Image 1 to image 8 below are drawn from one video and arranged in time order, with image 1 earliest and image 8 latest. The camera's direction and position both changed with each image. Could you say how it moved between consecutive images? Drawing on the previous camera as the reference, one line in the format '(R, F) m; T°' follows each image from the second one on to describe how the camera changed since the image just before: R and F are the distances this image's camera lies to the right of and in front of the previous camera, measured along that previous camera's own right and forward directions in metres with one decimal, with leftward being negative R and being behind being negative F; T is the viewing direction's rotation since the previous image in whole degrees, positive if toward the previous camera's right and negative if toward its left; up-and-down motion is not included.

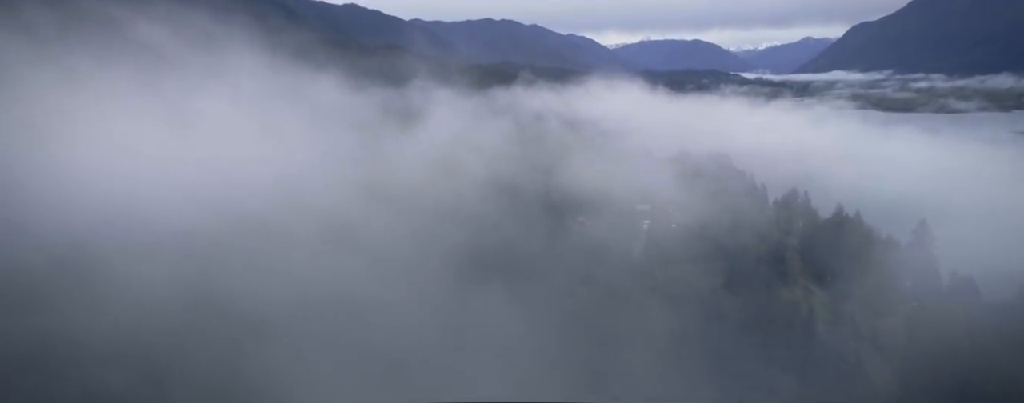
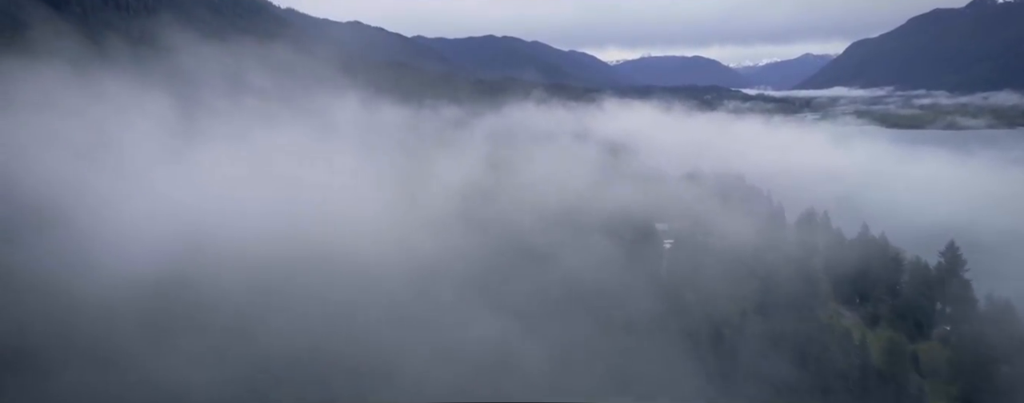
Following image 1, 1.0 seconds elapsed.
(-1.7, 0.0) m; 0°
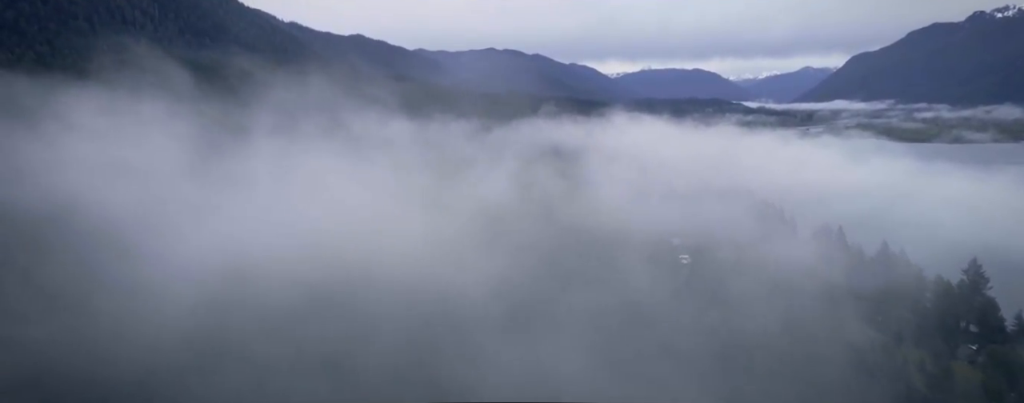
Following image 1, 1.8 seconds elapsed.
(-1.5, -0.2) m; 0°
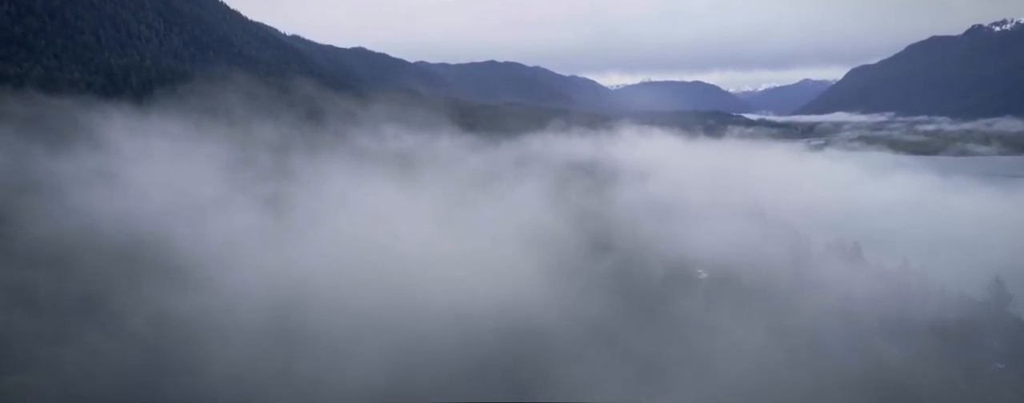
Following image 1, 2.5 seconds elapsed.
(-1.6, -0.2) m; 0°
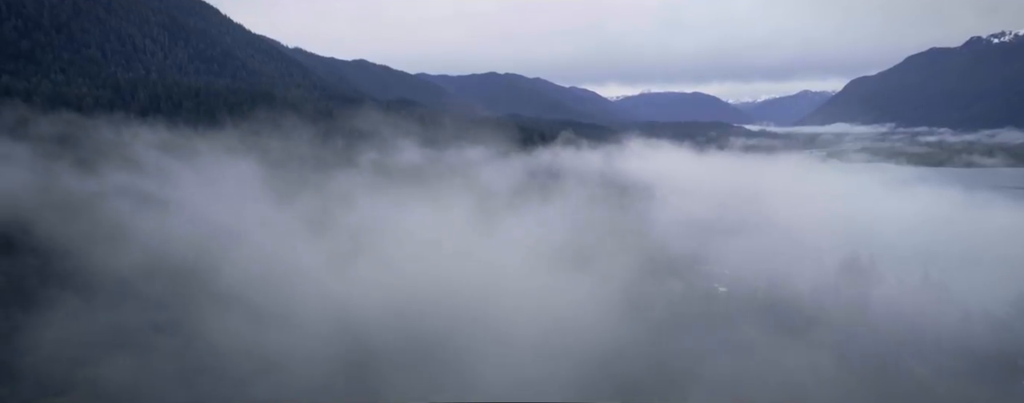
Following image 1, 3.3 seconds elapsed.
(-1.7, -0.2) m; 0°
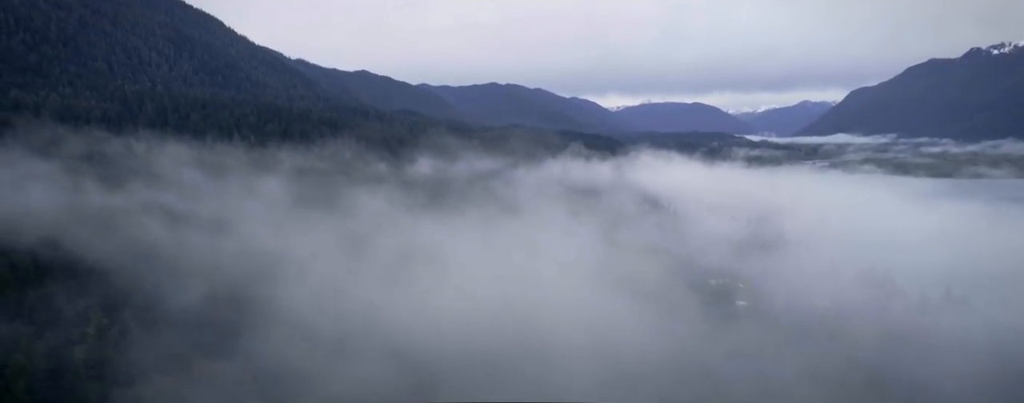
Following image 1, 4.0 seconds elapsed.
(-1.8, -0.2) m; 0°
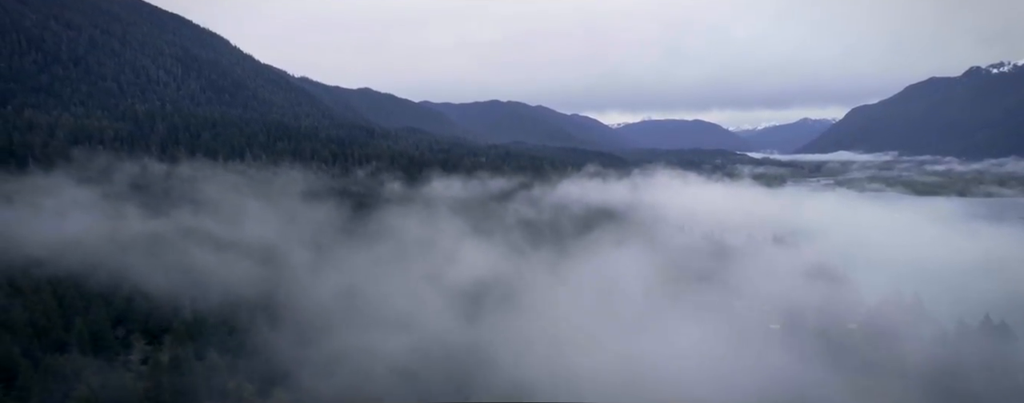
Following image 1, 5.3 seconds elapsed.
(-3.0, -0.4) m; 0°
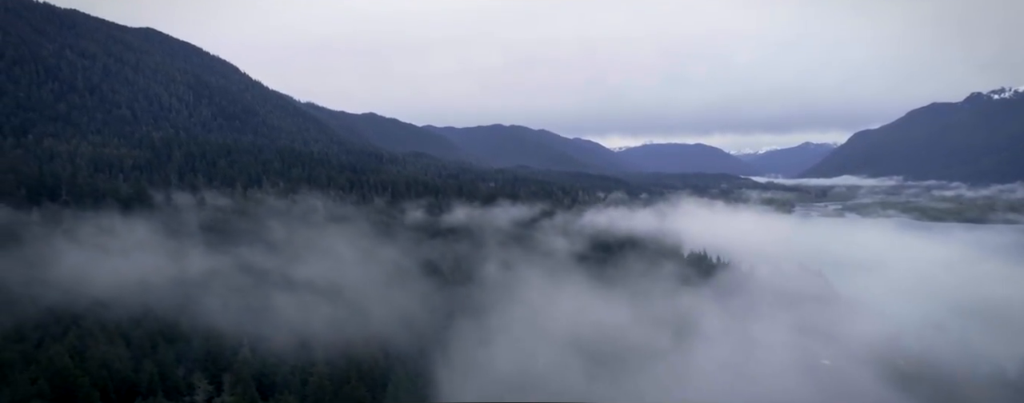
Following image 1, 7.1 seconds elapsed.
(-4.6, -0.4) m; +1°
